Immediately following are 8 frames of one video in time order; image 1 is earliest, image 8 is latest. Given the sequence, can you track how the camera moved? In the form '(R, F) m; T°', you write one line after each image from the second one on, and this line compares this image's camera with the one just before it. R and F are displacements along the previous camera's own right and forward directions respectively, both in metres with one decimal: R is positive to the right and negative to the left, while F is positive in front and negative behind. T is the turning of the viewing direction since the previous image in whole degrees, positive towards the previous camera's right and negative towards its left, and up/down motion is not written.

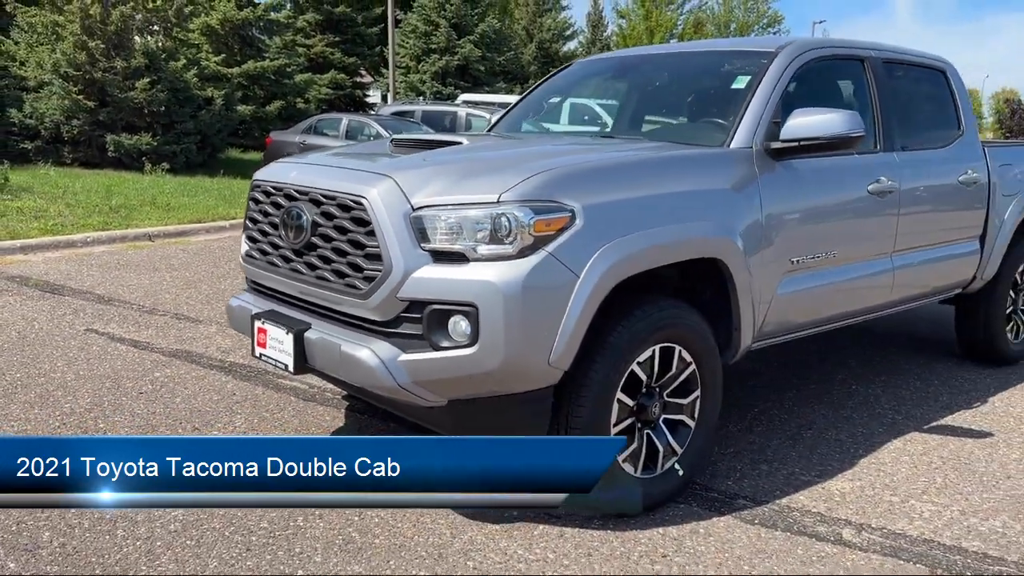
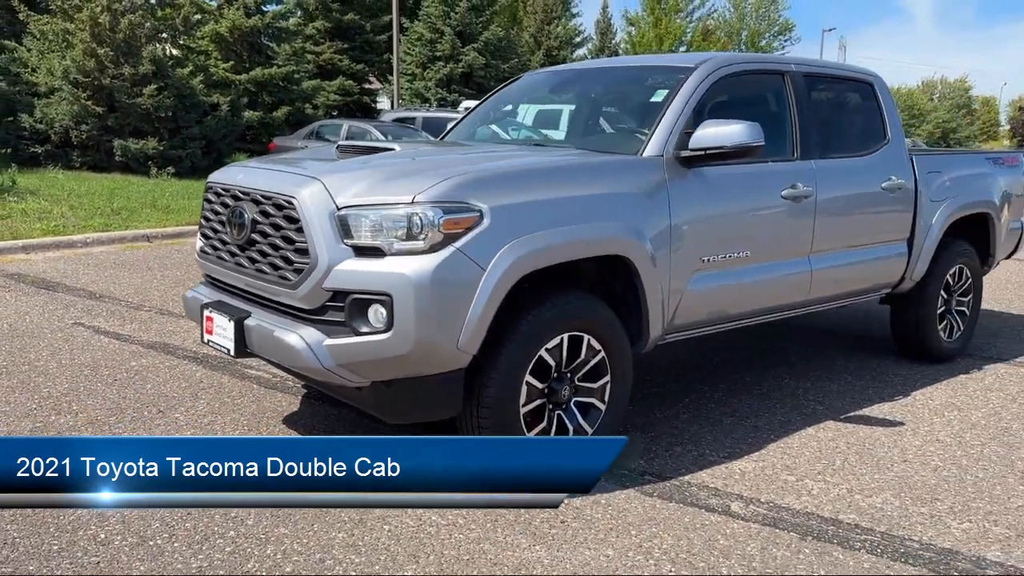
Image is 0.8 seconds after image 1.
(+0.4, -0.3) m; -1°
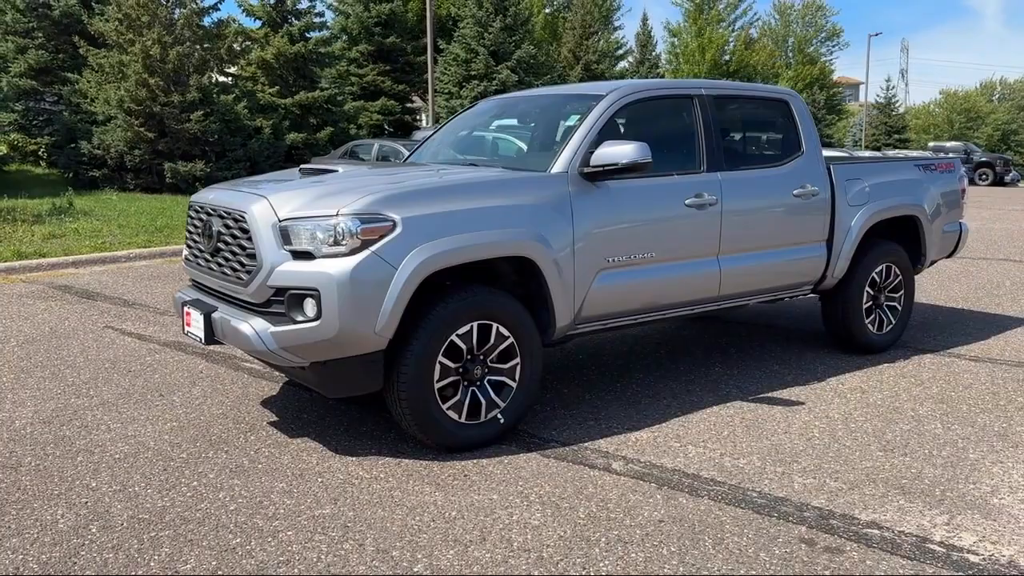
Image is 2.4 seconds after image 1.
(+0.7, -0.7) m; -4°
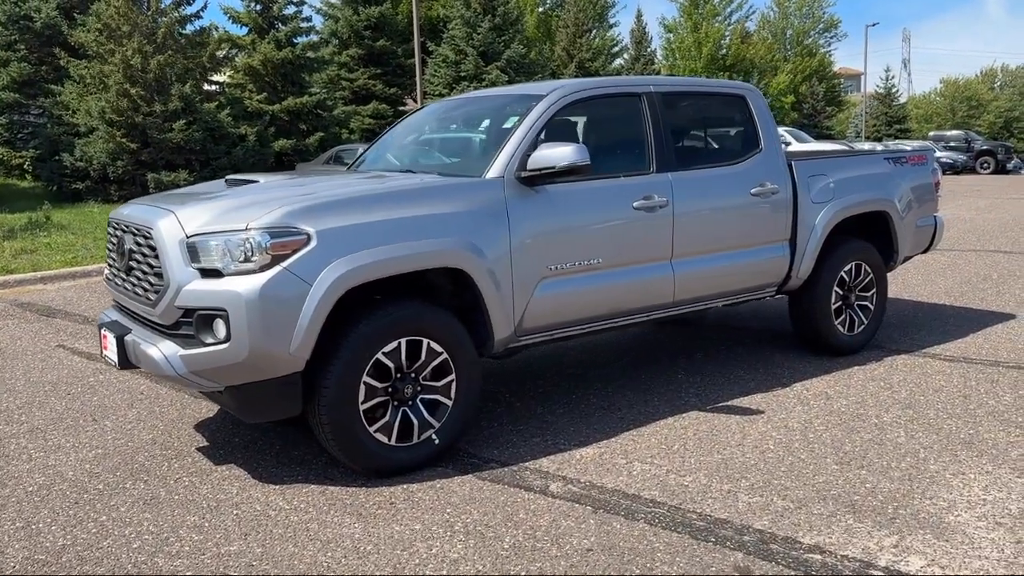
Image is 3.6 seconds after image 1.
(+0.4, +0.2) m; 0°
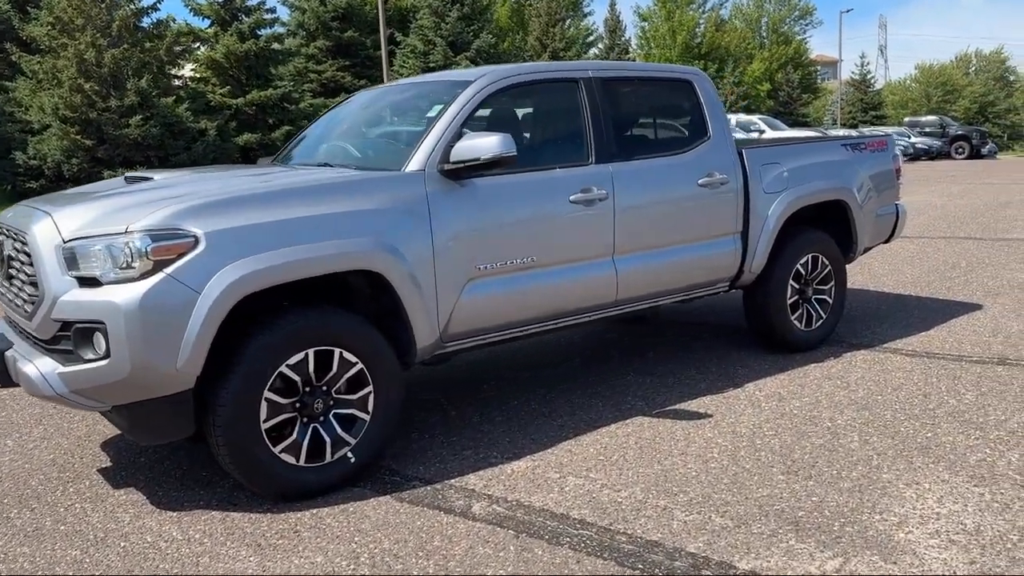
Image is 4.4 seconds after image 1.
(+0.3, +0.3) m; +1°
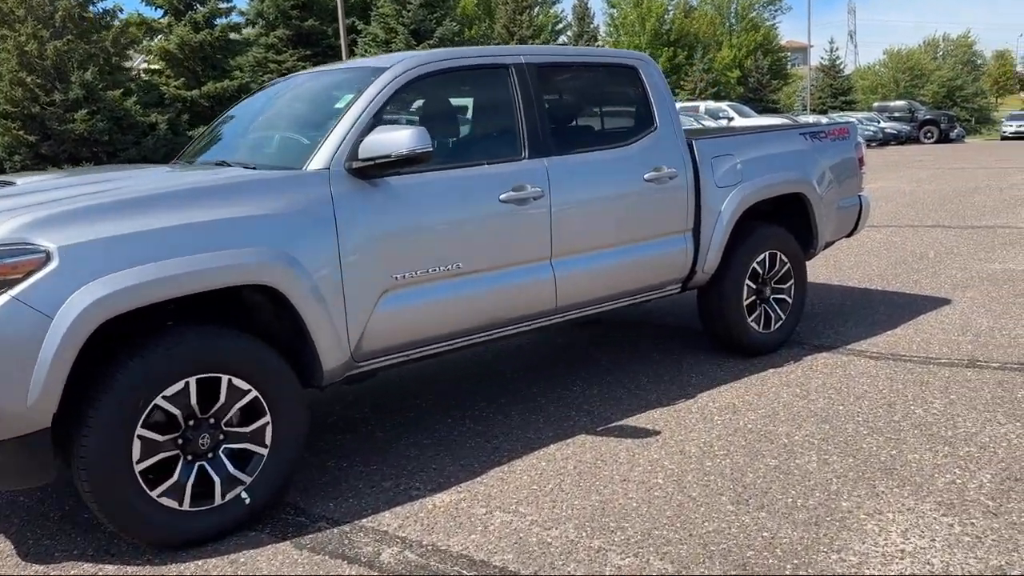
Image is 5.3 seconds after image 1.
(+0.2, +0.4) m; +2°
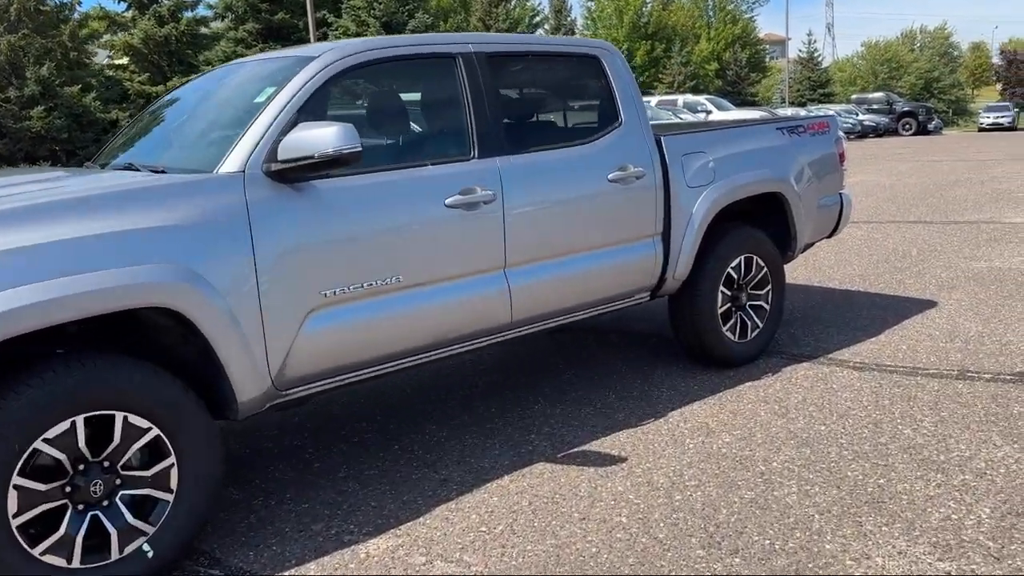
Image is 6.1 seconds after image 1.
(+0.1, +0.4) m; +1°
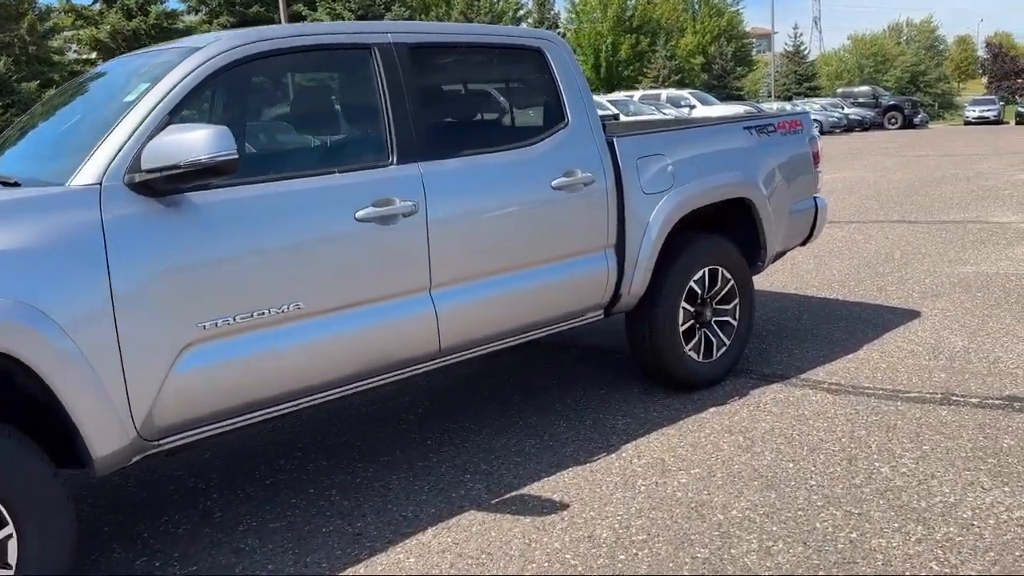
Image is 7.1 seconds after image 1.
(+0.3, +0.5) m; +1°
